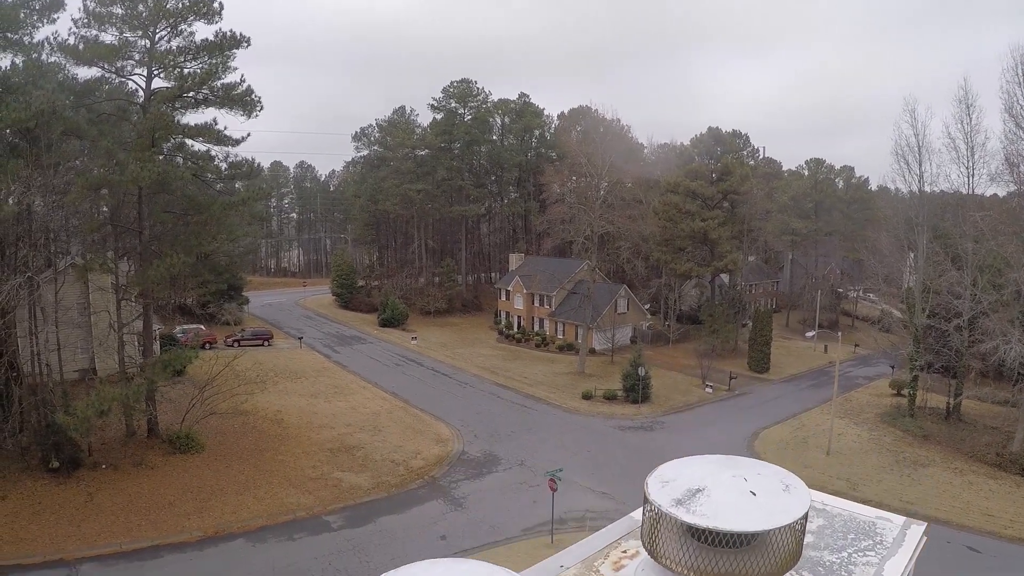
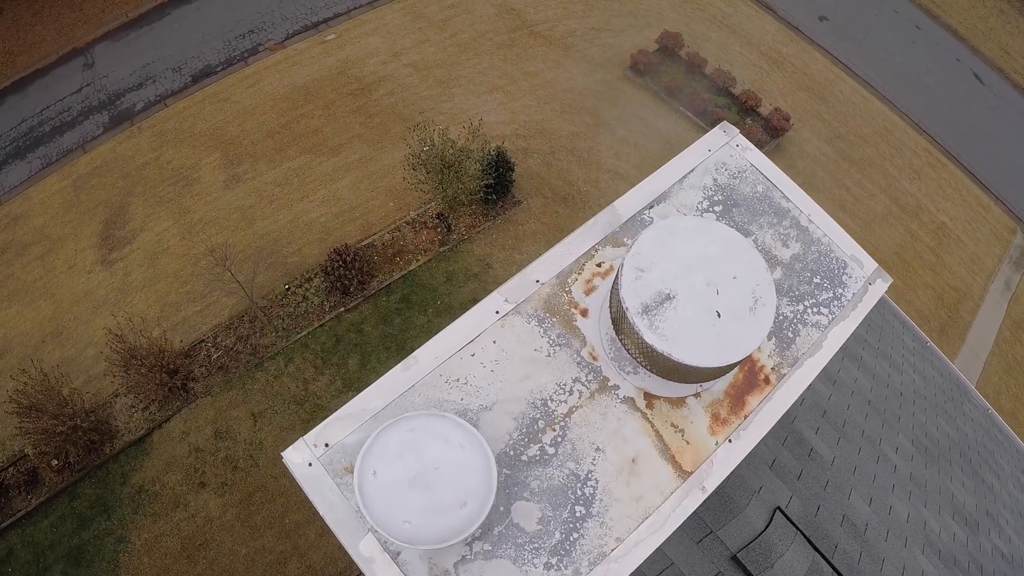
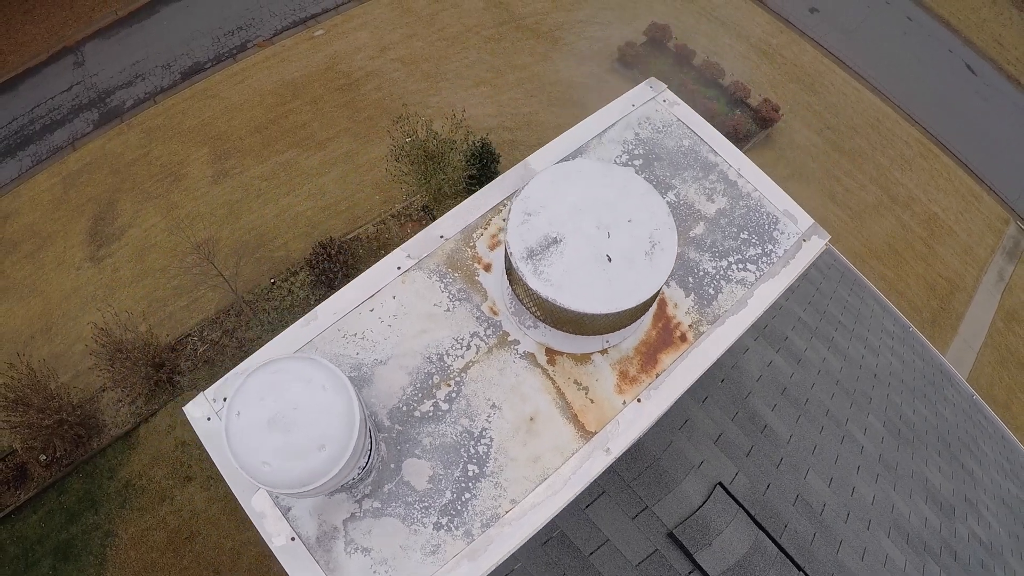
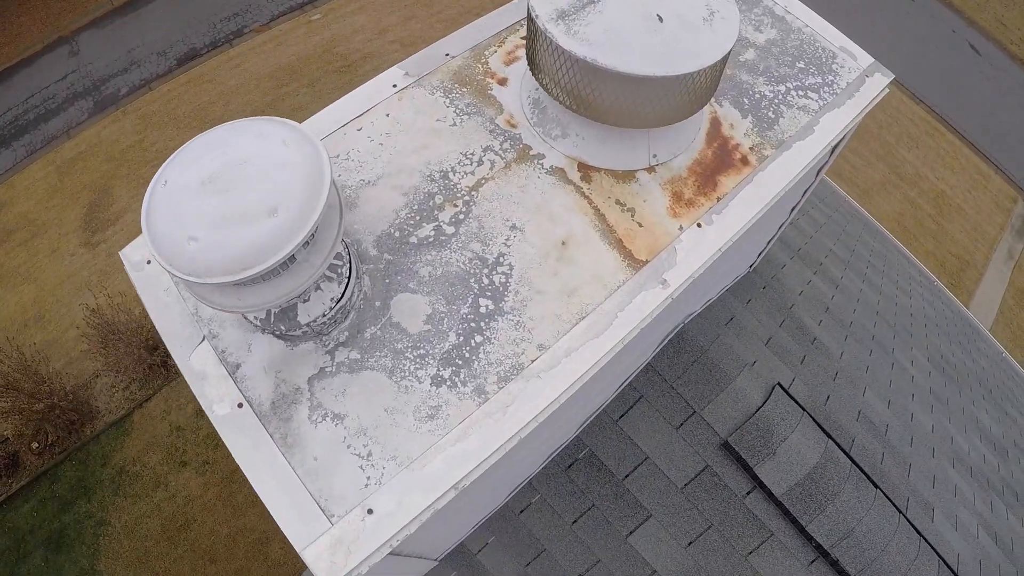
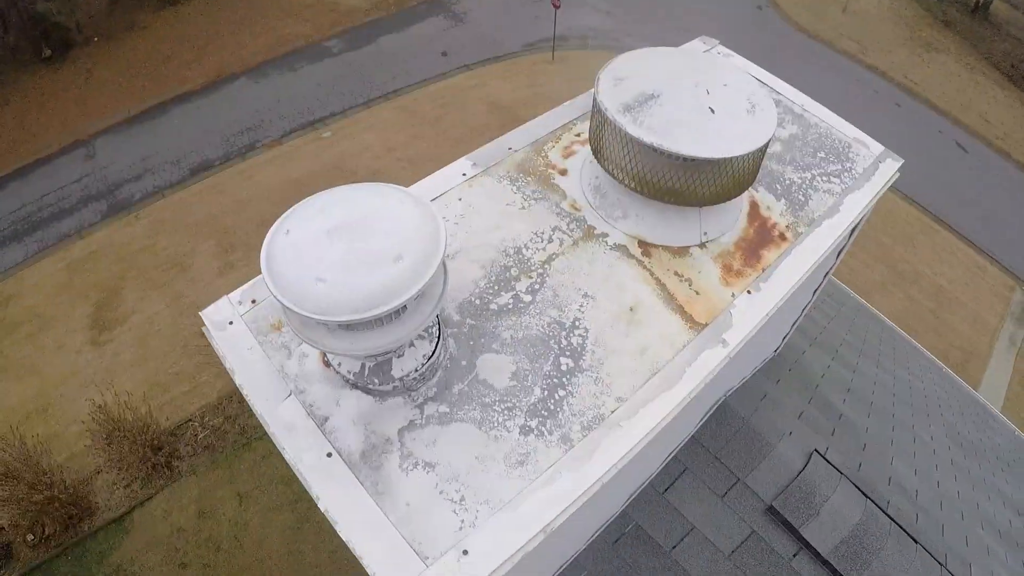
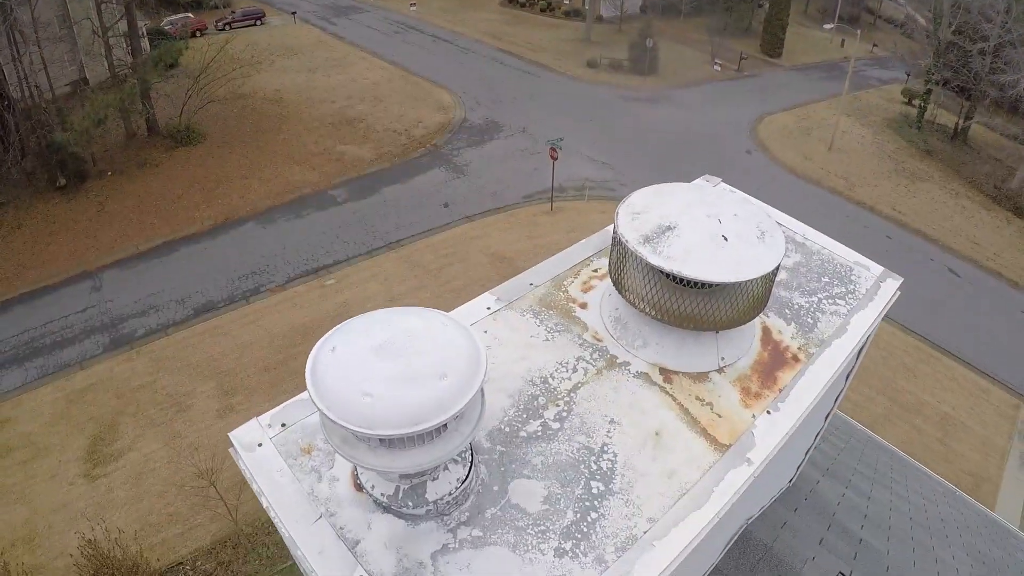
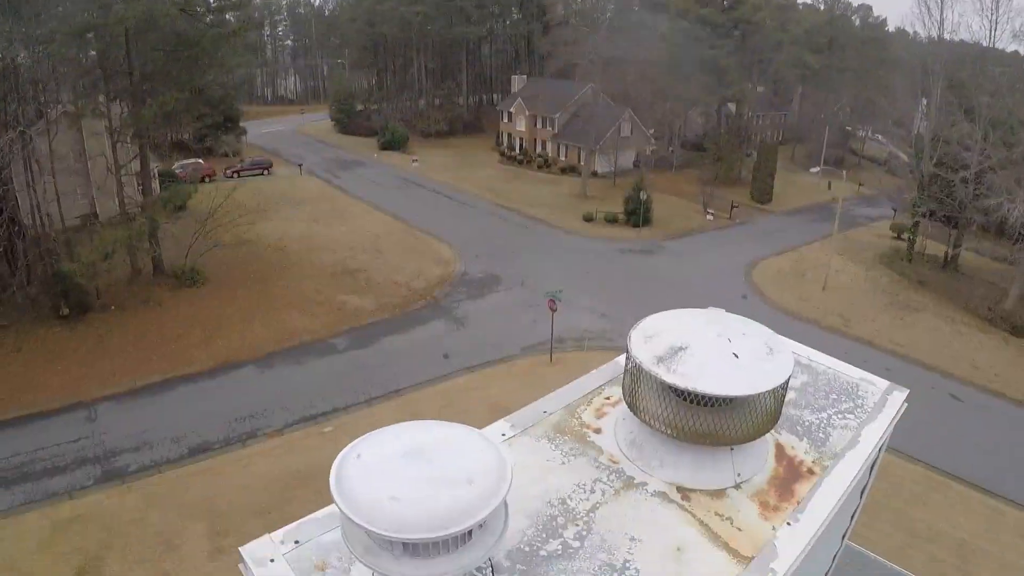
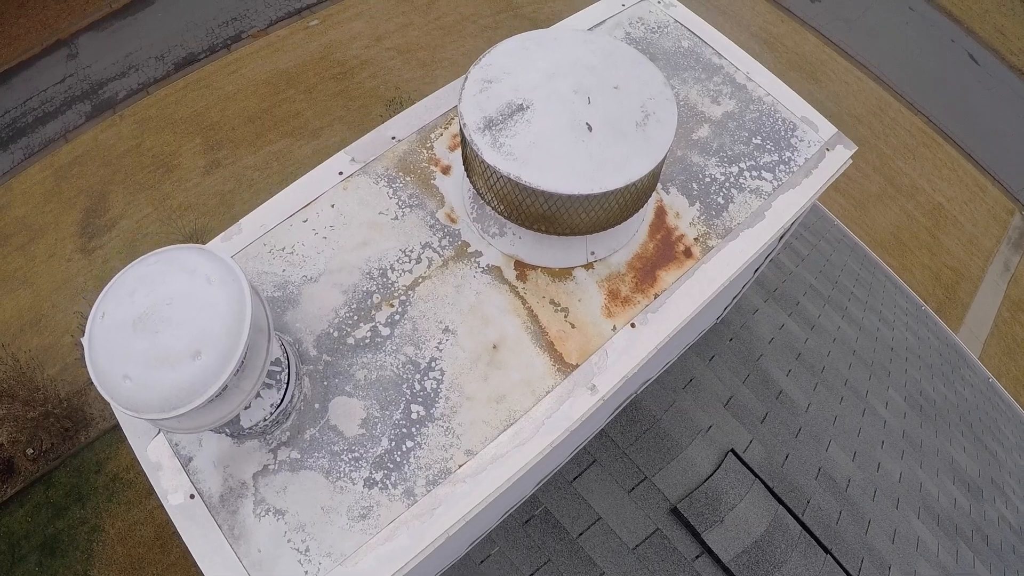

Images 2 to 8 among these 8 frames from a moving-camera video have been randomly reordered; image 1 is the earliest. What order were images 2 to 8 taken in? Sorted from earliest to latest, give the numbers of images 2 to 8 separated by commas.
7, 6, 5, 4, 8, 3, 2
